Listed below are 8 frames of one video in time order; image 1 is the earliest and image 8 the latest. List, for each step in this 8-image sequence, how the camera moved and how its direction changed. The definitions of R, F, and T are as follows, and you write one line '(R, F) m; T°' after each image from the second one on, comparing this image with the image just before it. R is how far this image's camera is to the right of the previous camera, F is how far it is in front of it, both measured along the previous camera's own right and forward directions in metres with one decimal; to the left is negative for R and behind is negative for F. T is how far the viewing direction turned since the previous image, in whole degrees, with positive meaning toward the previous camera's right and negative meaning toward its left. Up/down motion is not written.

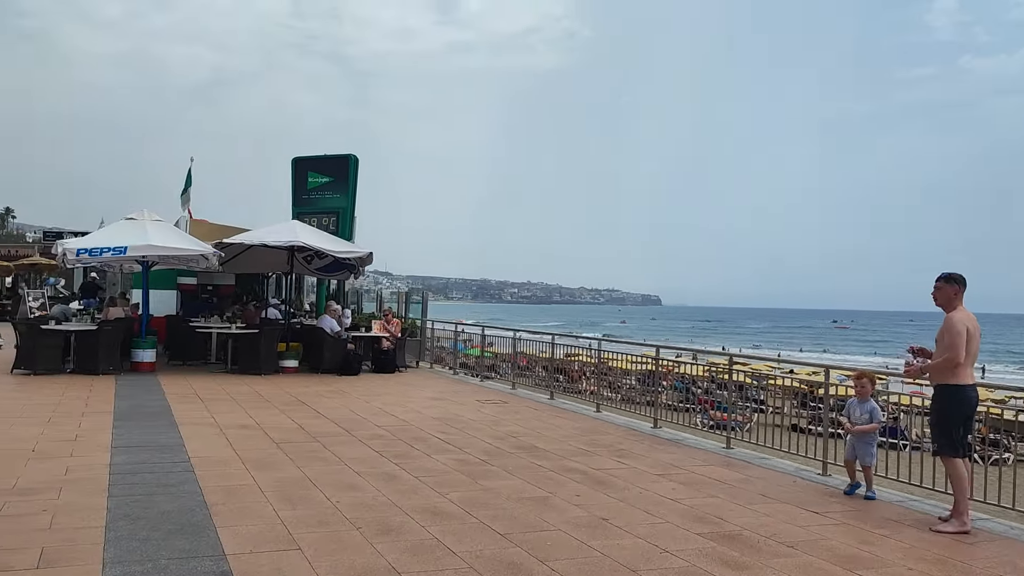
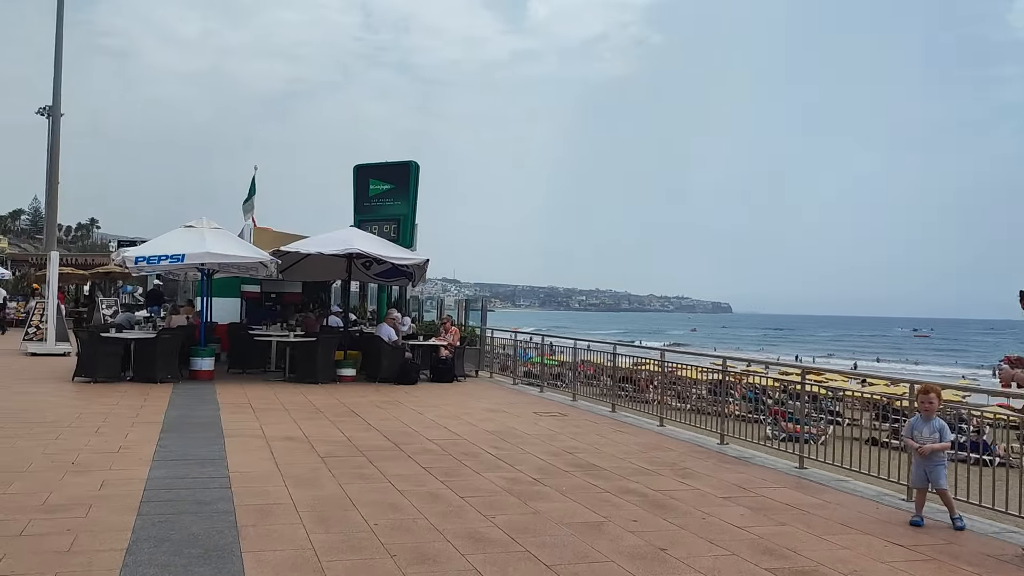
(+0.1, +0.4) m; -4°
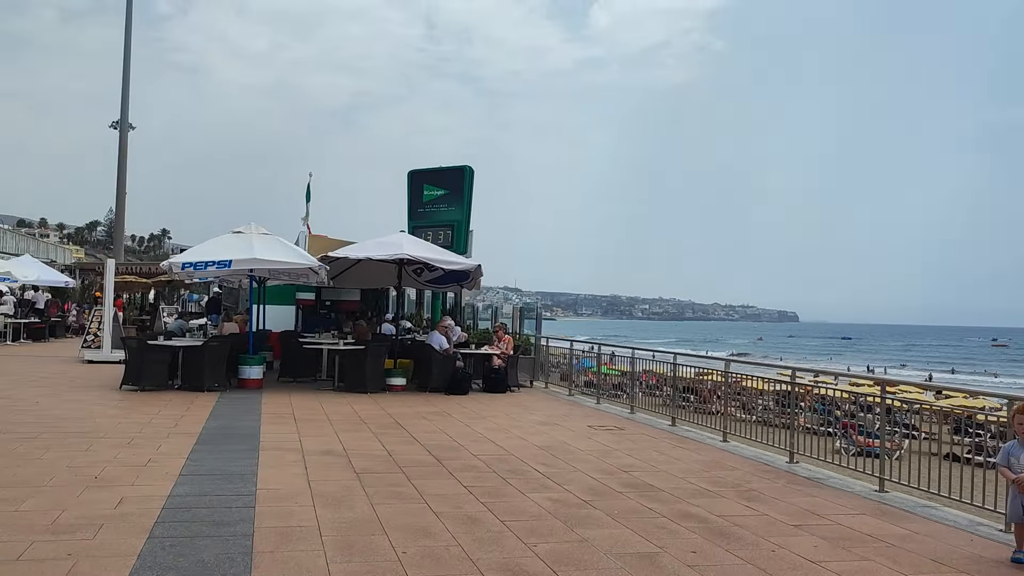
(+0.1, +0.5) m; -4°
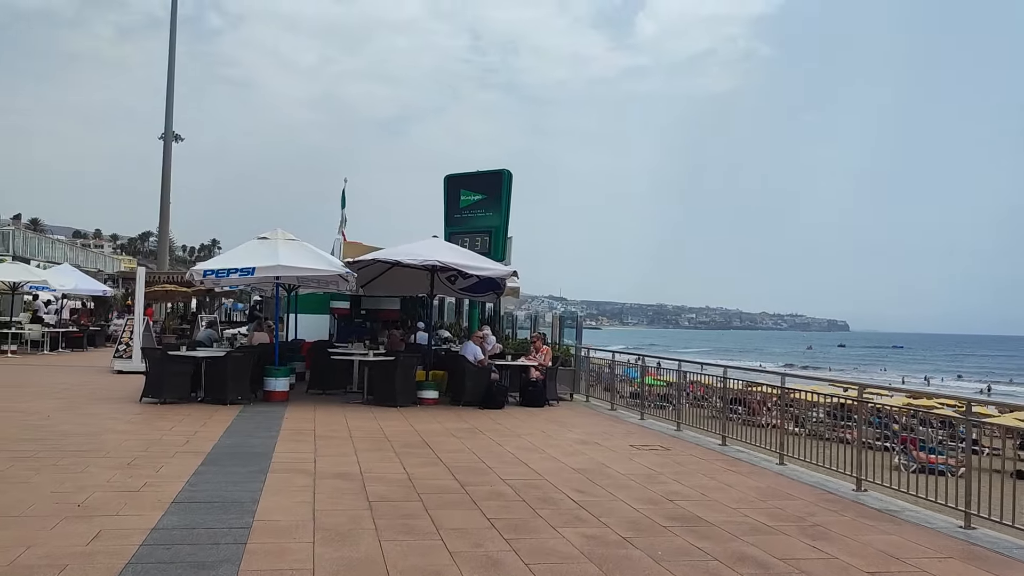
(+0.1, +0.8) m; -3°
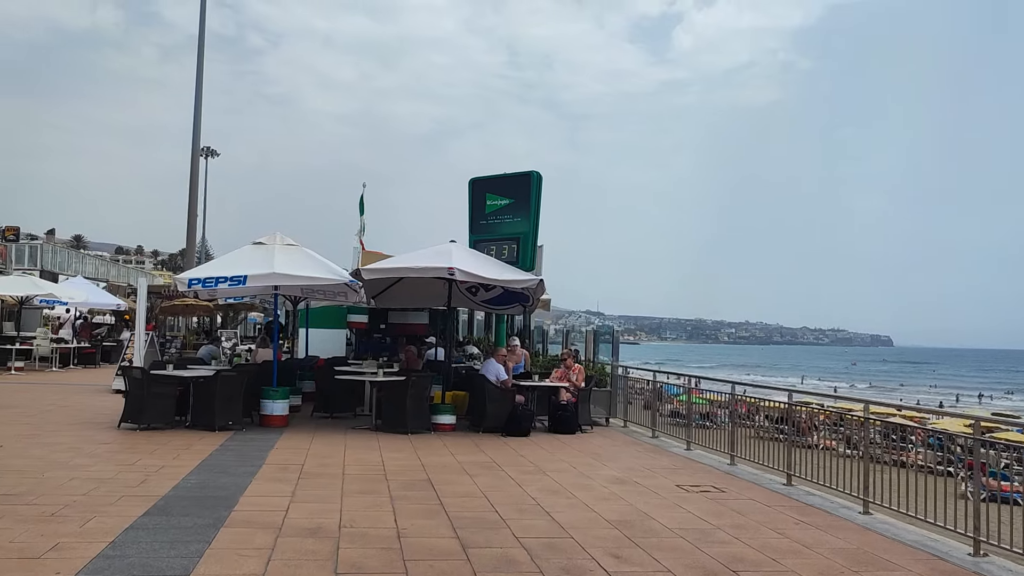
(+0.1, +1.5) m; -2°
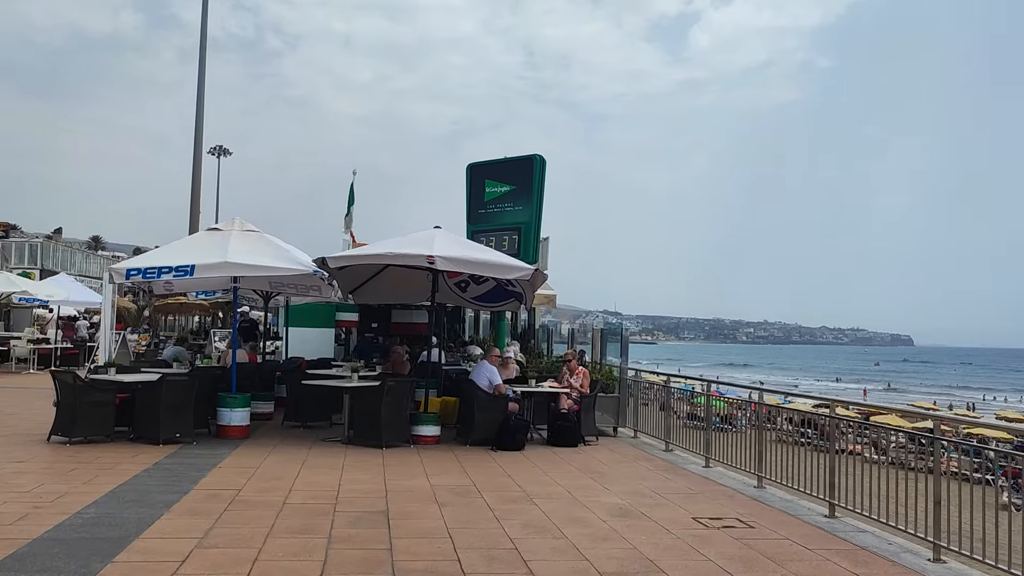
(+0.3, +1.5) m; -1°
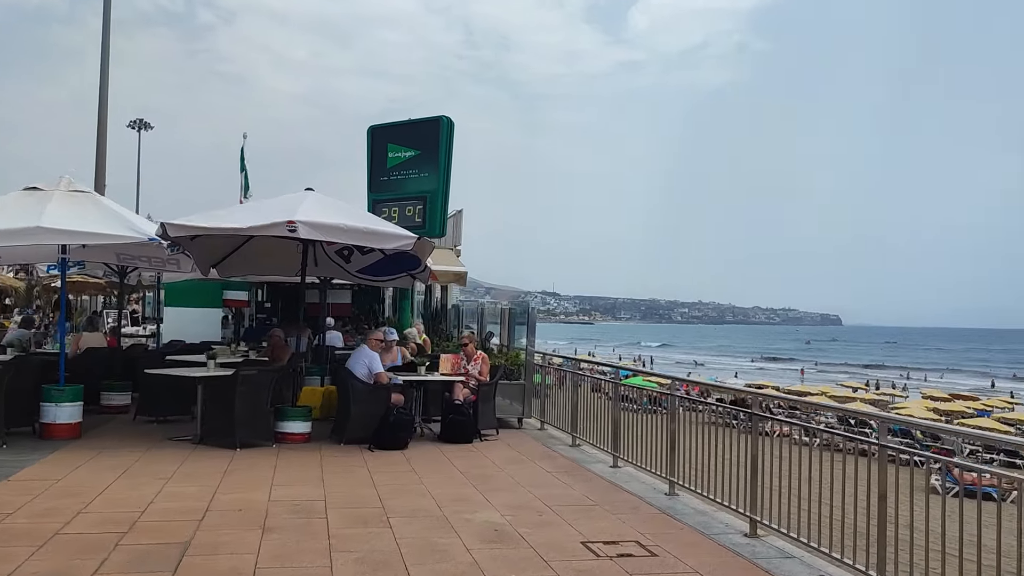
(+0.5, +1.4) m; +4°
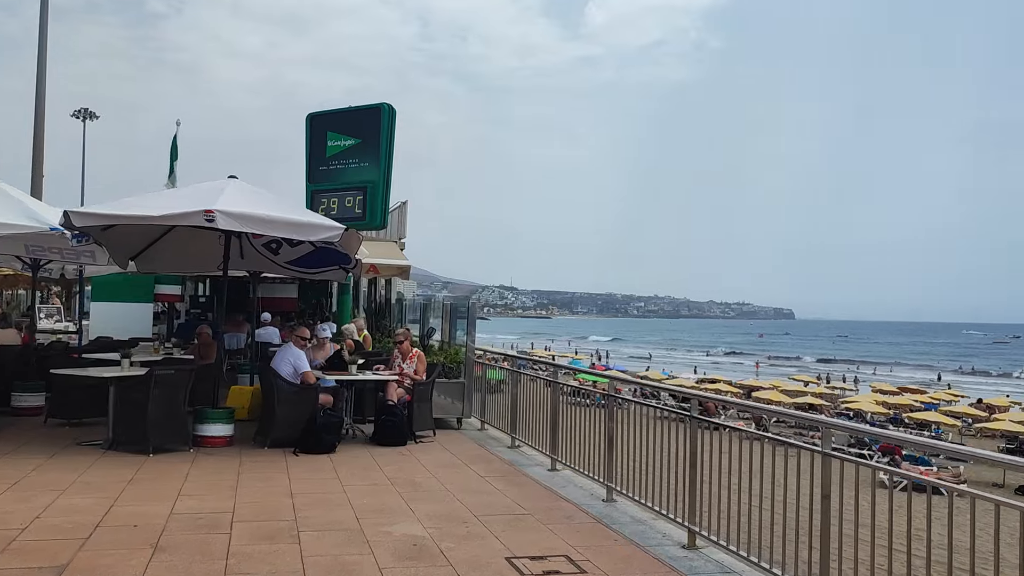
(+0.2, +0.4) m; +3°
